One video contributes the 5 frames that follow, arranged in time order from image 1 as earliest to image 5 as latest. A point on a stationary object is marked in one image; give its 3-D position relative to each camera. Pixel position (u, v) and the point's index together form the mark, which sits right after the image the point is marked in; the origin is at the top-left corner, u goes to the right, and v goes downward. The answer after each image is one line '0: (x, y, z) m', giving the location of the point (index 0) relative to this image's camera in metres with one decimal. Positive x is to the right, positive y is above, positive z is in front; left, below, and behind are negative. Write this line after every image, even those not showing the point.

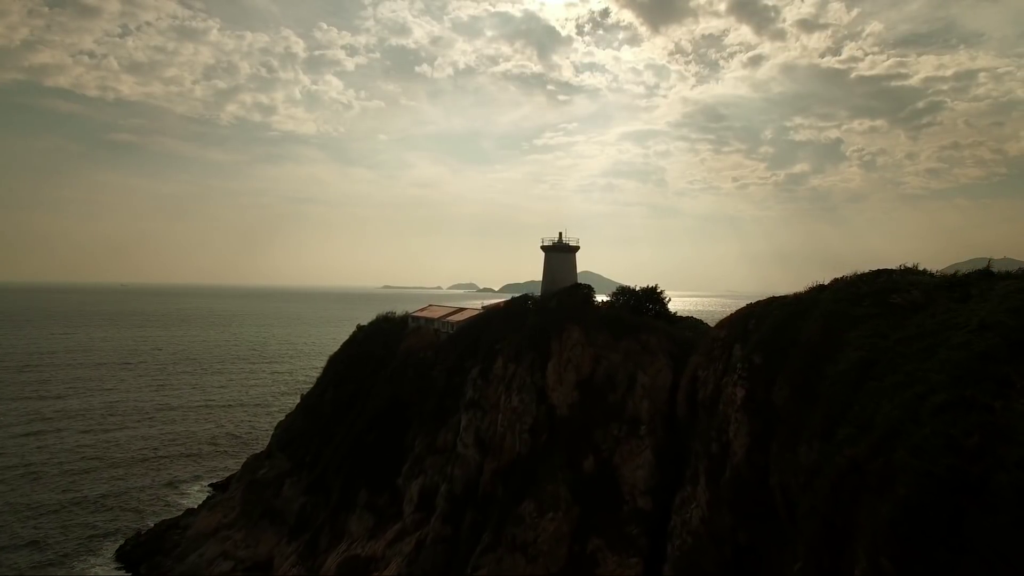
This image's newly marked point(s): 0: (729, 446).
0: (+8.0, -5.8, +19.9) m
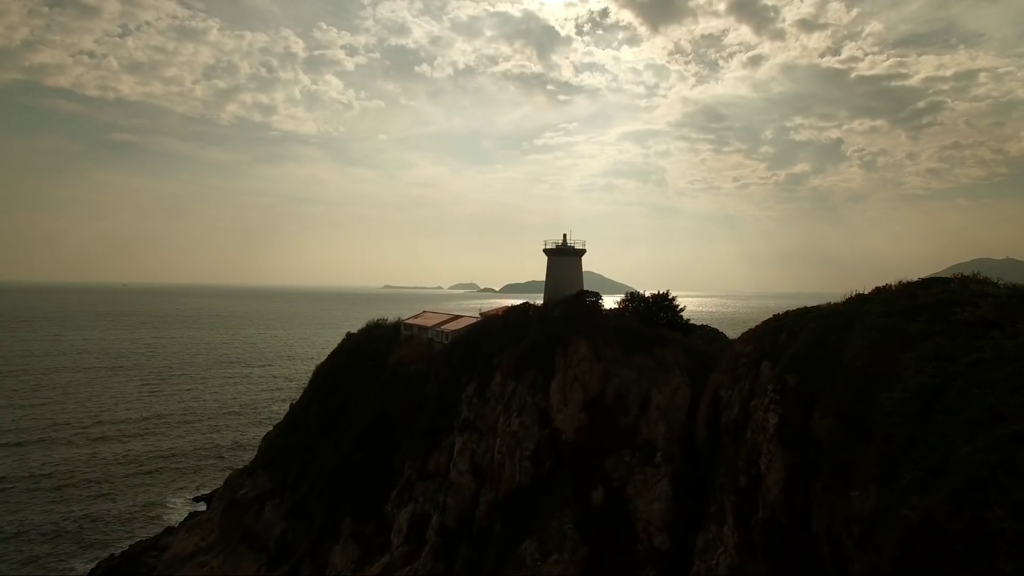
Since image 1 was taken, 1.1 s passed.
0: (+8.0, -6.2, +17.3) m
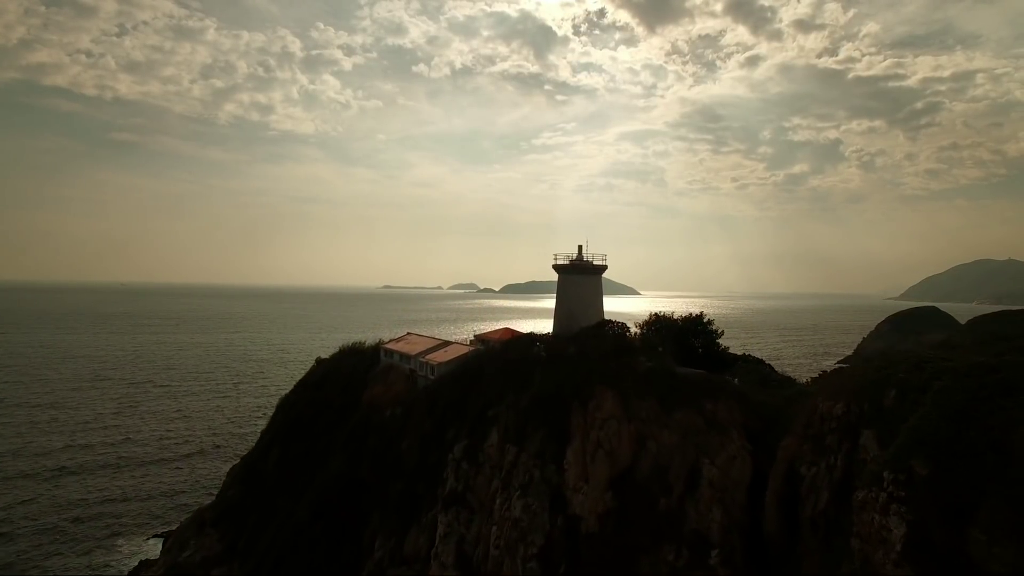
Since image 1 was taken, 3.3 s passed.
0: (+9.1, -7.0, +14.7) m
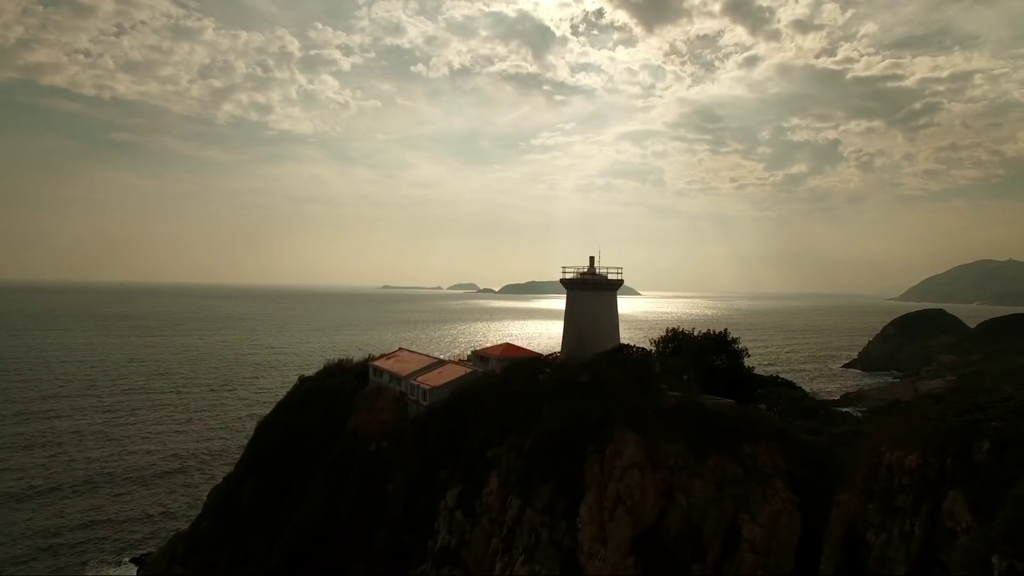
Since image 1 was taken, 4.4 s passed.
0: (+10.3, -7.3, +14.1) m
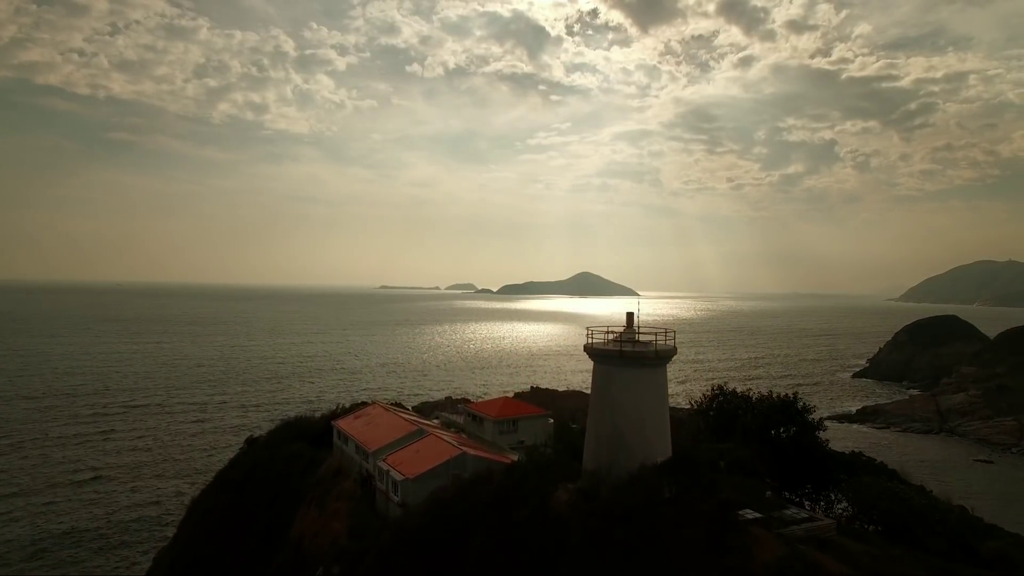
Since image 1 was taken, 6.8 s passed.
0: (+11.4, -8.9, +10.4) m
